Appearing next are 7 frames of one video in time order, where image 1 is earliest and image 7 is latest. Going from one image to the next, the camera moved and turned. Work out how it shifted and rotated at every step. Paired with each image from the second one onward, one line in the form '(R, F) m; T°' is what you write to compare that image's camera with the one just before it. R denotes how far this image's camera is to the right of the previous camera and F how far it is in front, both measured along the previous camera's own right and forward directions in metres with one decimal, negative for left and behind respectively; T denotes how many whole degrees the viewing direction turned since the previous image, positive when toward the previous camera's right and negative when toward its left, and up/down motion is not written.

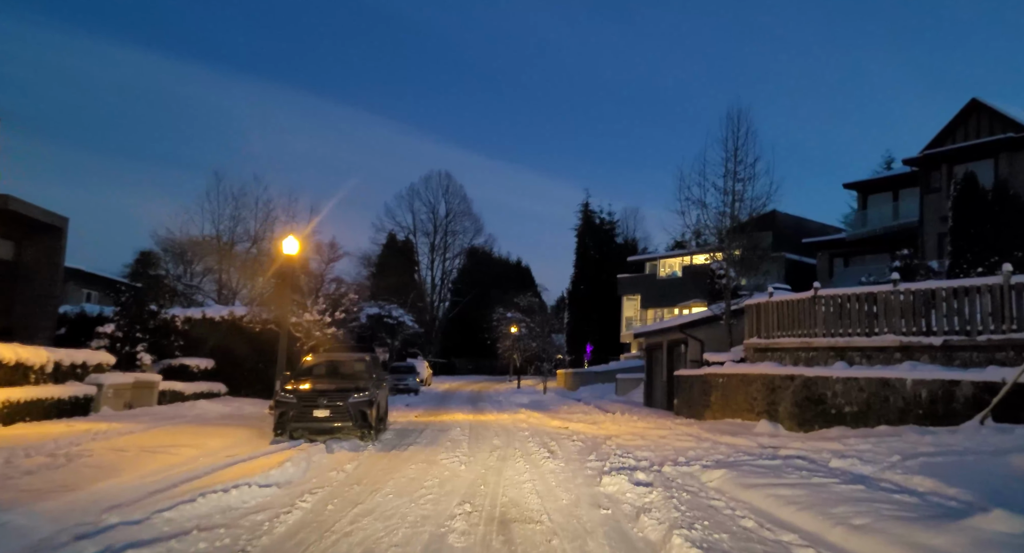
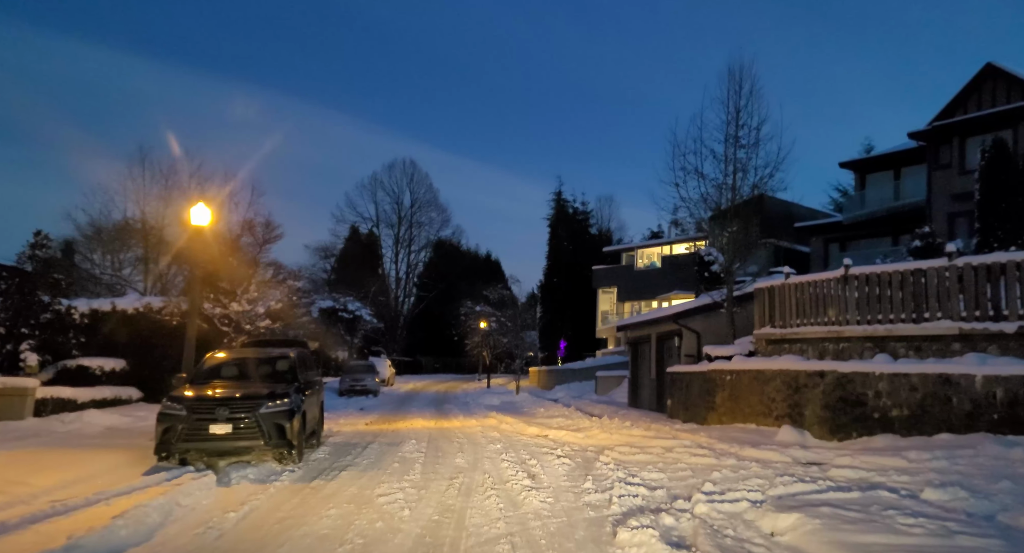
(0.0, +3.4) m; +2°
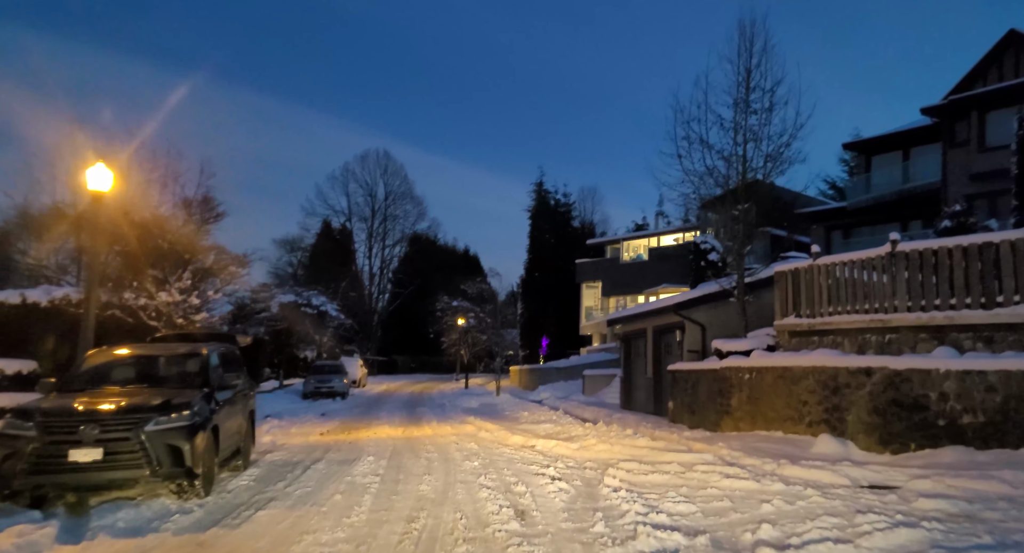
(0.0, +2.7) m; +2°
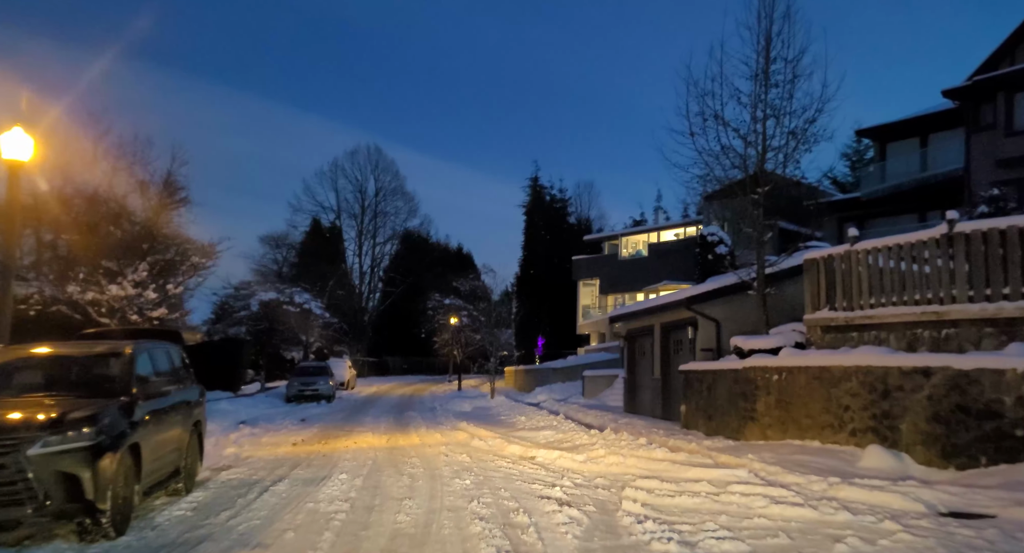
(0.0, +1.7) m; 0°
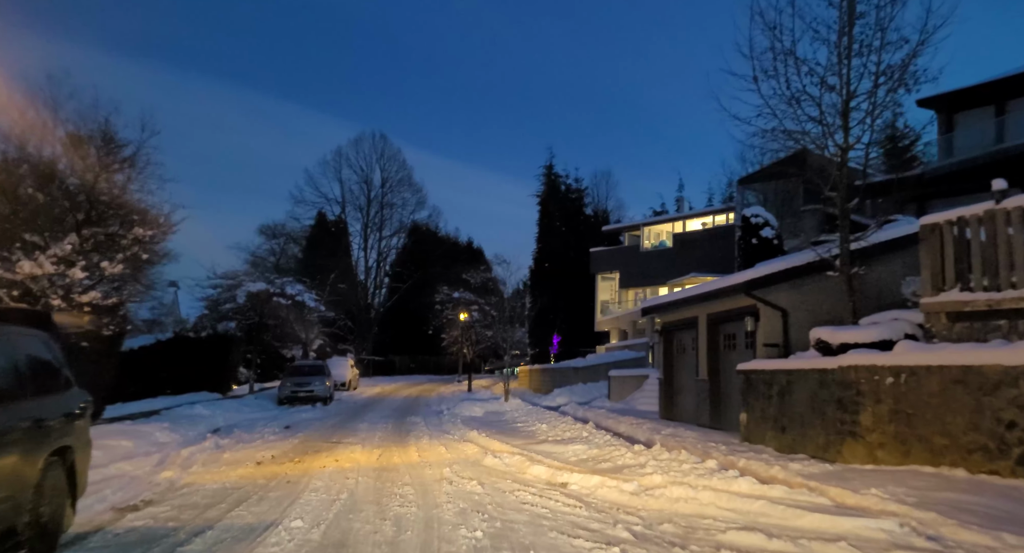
(-0.2, +3.1) m; -1°
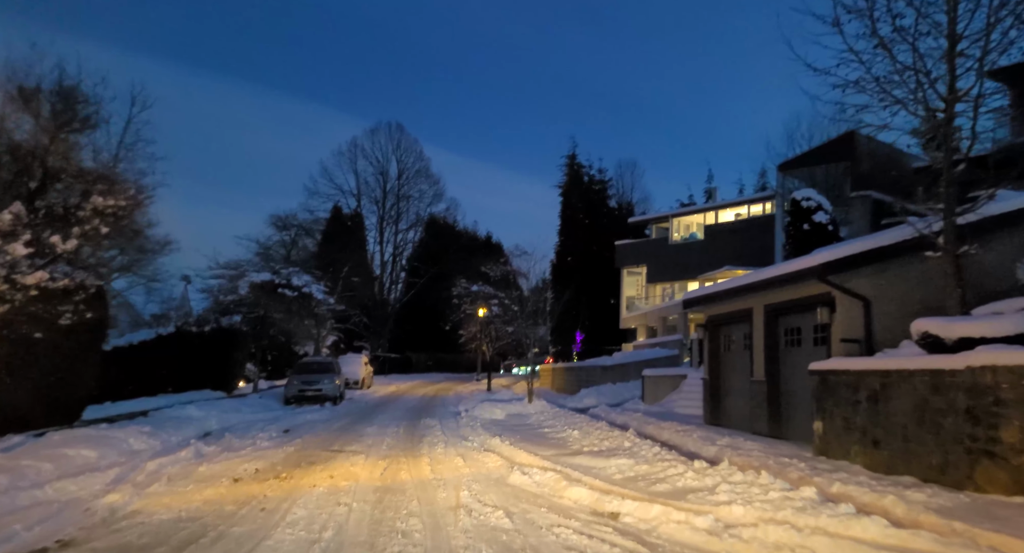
(-0.2, +2.1) m; -1°
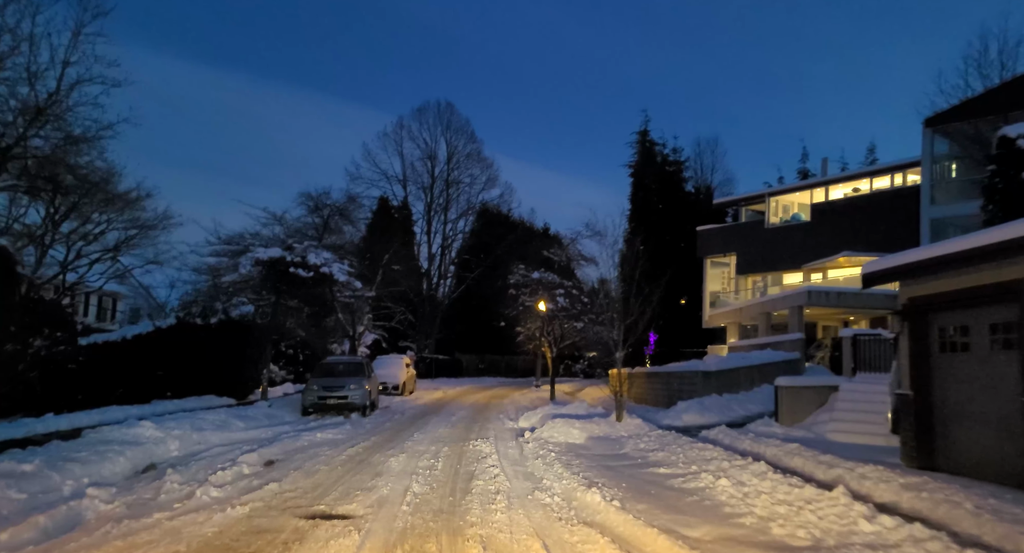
(-0.7, +5.9) m; -4°
